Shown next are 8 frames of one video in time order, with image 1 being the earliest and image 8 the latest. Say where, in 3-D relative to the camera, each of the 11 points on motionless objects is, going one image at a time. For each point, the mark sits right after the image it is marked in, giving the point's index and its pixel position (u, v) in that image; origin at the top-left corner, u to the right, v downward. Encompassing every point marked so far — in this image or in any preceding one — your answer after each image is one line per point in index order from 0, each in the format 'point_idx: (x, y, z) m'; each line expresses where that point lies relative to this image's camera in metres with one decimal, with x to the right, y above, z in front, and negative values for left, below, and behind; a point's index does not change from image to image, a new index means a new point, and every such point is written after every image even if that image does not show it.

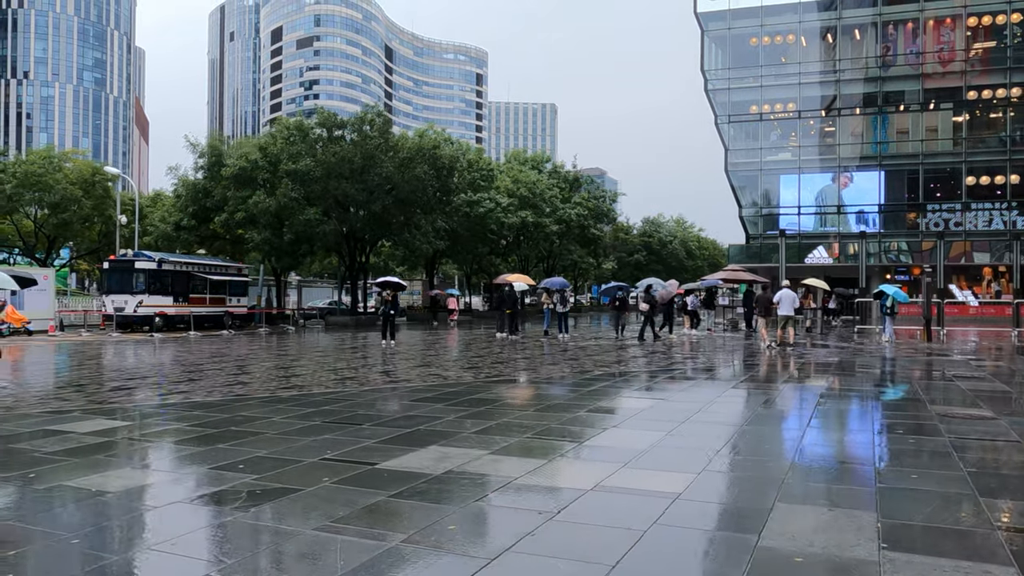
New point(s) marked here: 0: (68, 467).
0: (-3.2, -1.3, +5.5) m
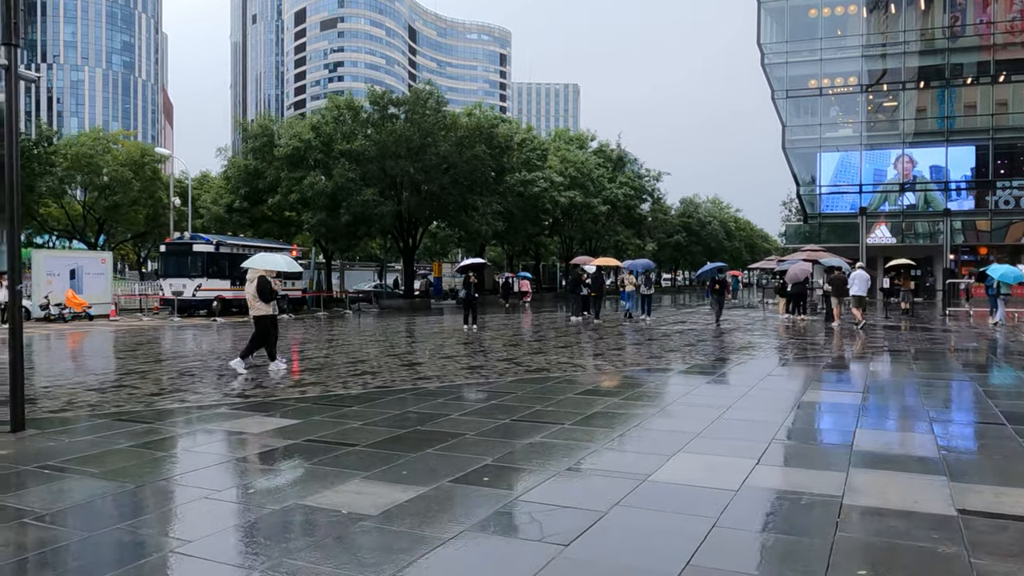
0: (-1.4, -1.2, +4.7) m
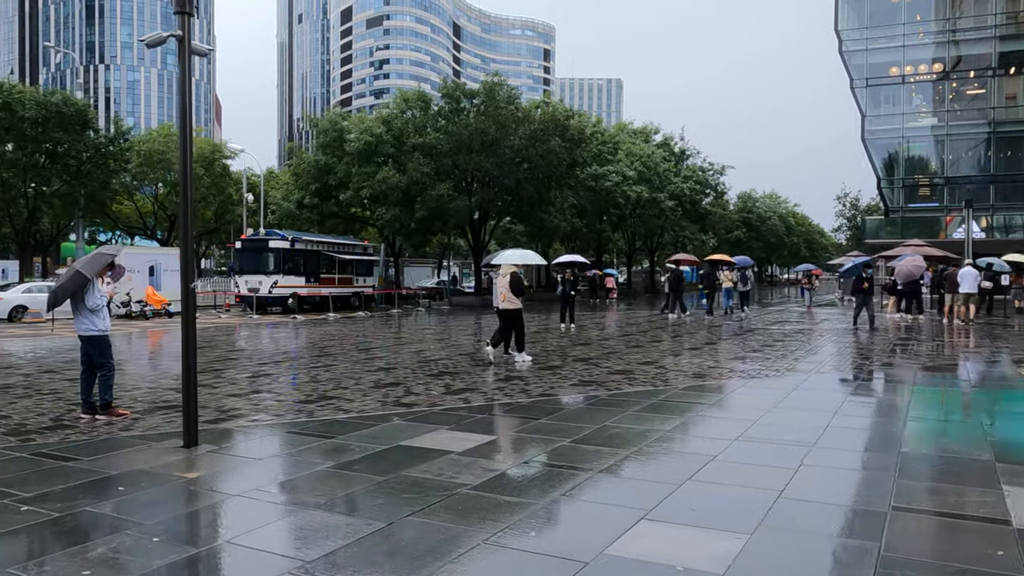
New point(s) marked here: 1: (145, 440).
0: (+0.2, -1.2, +3.9) m
1: (-2.9, -1.2, +6.0) m
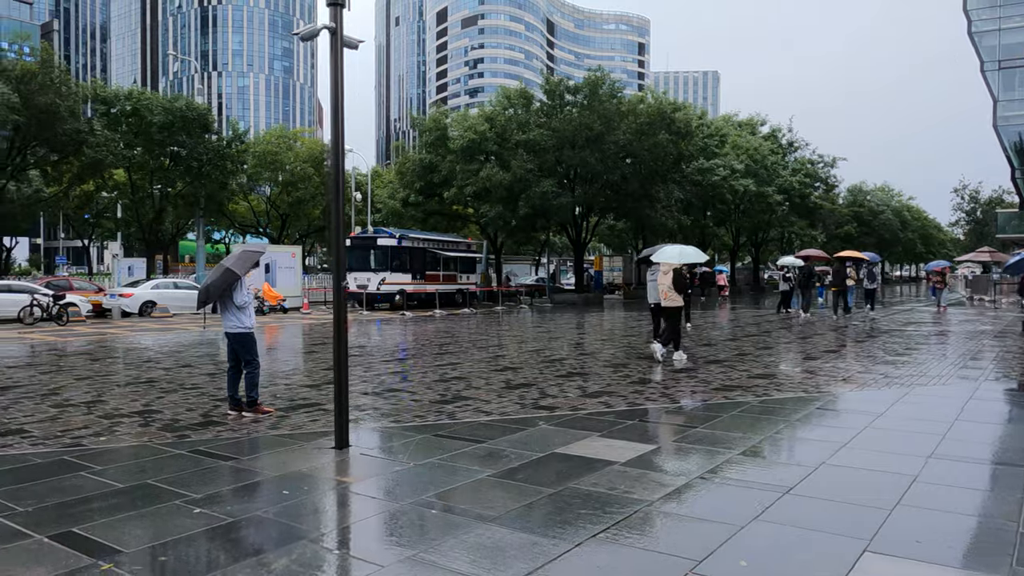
0: (+1.1, -1.2, +3.5) m
1: (-1.7, -1.2, +5.9) m
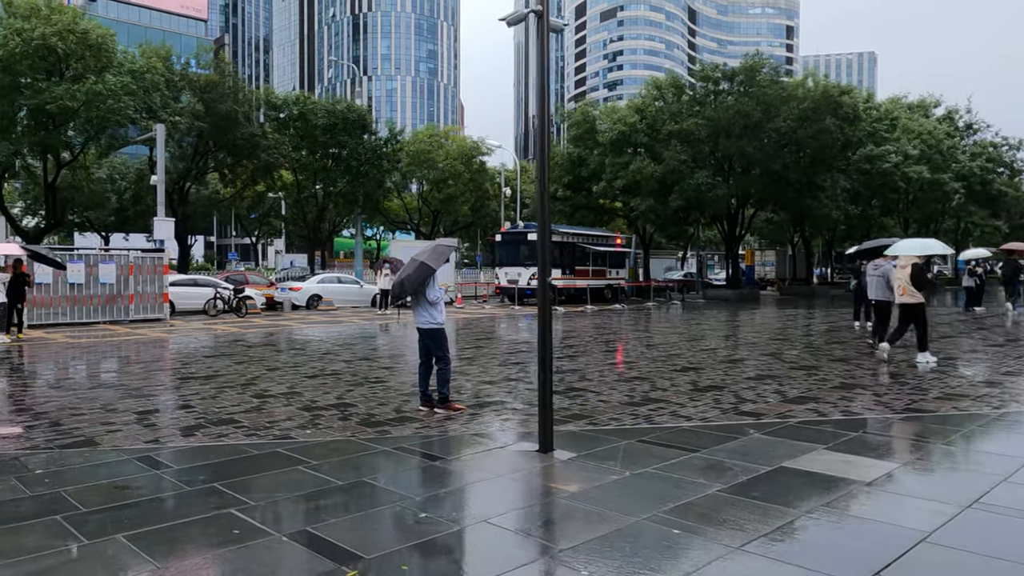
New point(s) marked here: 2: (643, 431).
0: (+2.2, -1.2, +2.9) m
1: (-0.1, -1.1, +5.8) m
2: (+1.0, -1.1, +5.8) m
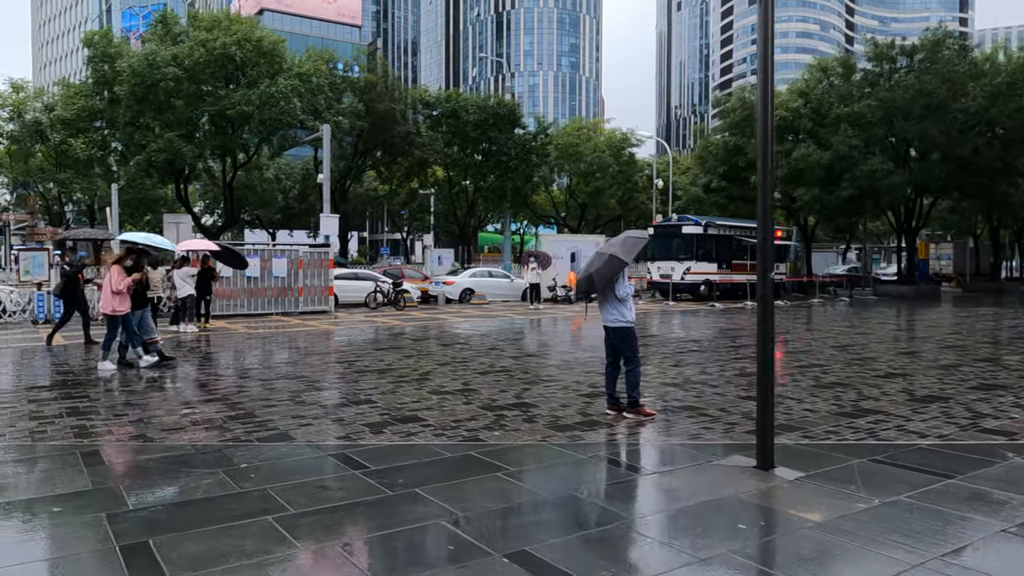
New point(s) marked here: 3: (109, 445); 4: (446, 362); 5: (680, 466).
0: (+3.0, -1.2, +2.0) m
1: (+1.3, -1.1, +5.2) m
2: (+2.4, -1.1, +5.1) m
3: (-2.8, -1.1, +5.4) m
4: (-0.9, -1.0, +10.0) m
5: (+1.1, -1.1, +4.8) m
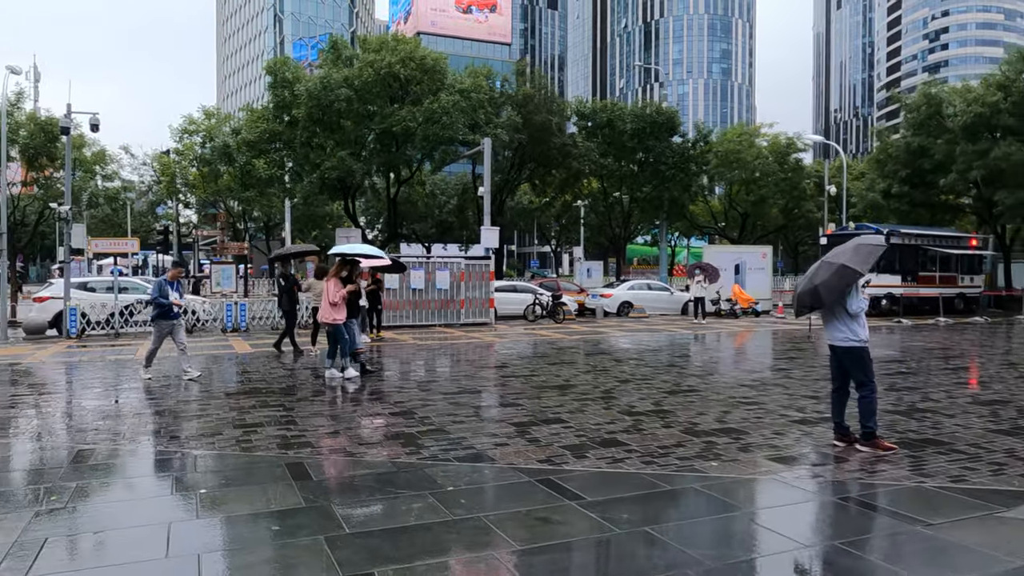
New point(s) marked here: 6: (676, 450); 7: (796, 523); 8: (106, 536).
0: (+3.8, -1.2, +0.9) m
1: (+2.6, -1.2, +4.4) m
2: (+3.7, -1.2, +4.1) m
3: (-1.4, -1.2, +5.3) m
4: (+1.4, -1.1, +9.5) m
5: (+2.3, -1.2, +4.1) m
6: (+1.2, -1.2, +5.5) m
7: (+1.5, -1.2, +3.9) m
8: (-2.0, -1.2, +3.8) m
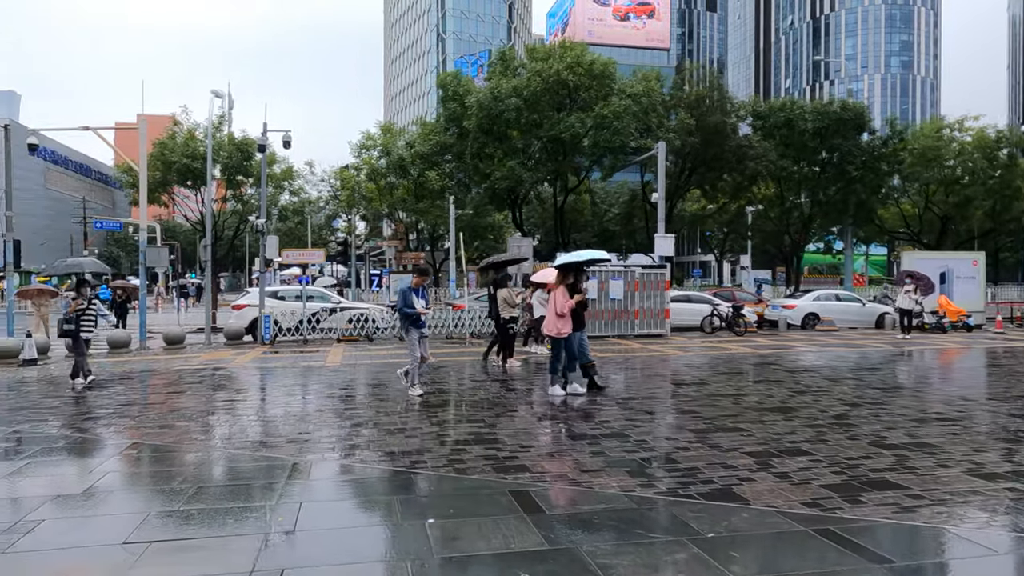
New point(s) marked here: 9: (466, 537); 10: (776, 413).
0: (+4.3, -1.2, -0.6) m
1: (+3.9, -1.3, +3.1) m
2: (+4.9, -1.2, +2.6) m
3: (+0.2, -1.3, +4.8) m
4: (+3.7, -1.3, +8.4) m
5: (+3.6, -1.3, +2.8) m
6: (+2.7, -1.2, +4.5) m
7: (+2.7, -1.2, +2.9) m
8: (-0.8, -1.3, +3.4) m
9: (-0.2, -1.3, +3.9) m
10: (+2.6, -1.3, +7.7) m
